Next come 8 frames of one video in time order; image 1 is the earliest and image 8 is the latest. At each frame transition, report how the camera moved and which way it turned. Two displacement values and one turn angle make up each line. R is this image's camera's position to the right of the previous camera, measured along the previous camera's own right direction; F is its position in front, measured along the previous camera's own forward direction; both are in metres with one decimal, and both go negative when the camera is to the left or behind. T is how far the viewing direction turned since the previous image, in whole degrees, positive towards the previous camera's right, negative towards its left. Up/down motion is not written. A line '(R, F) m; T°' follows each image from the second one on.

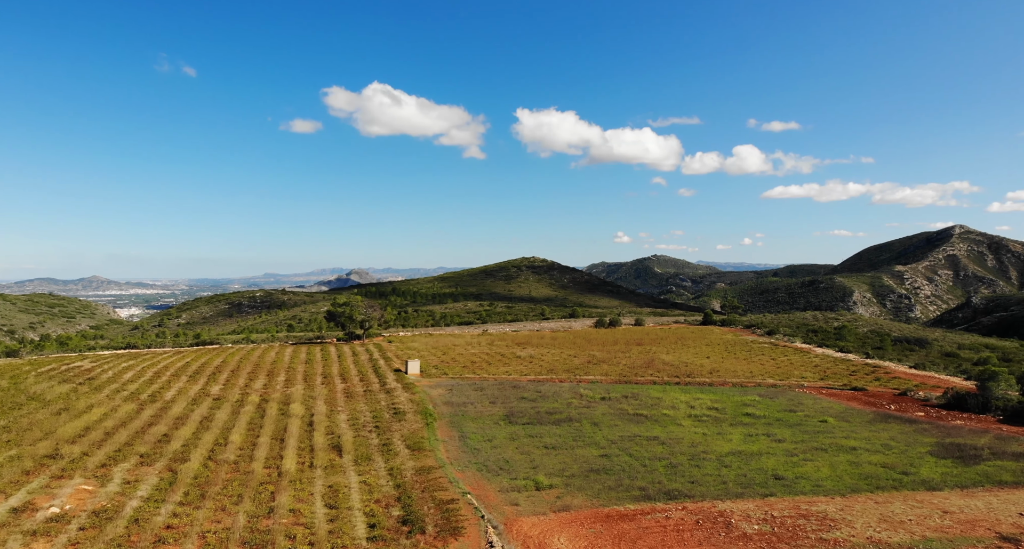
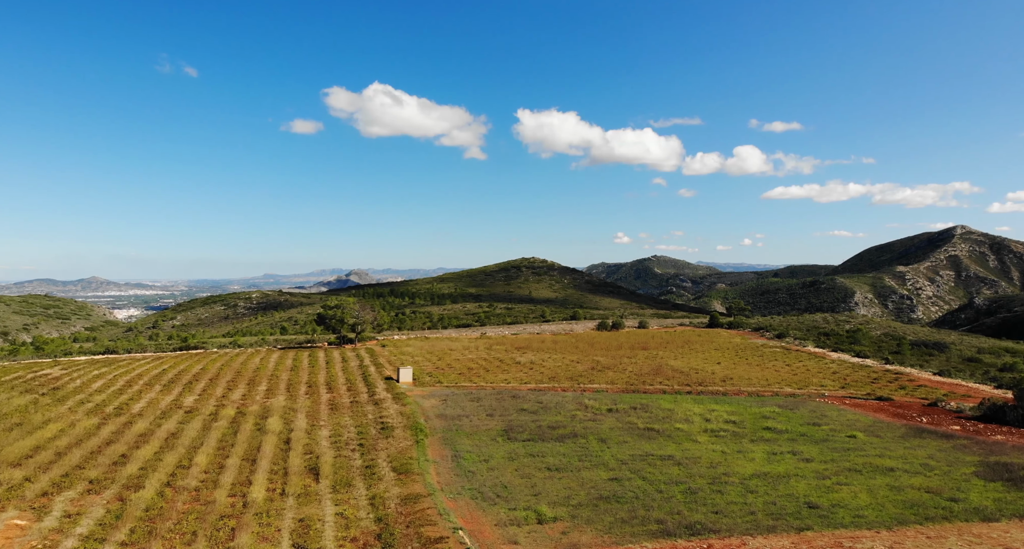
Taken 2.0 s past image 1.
(+0.1, +3.4) m; 0°
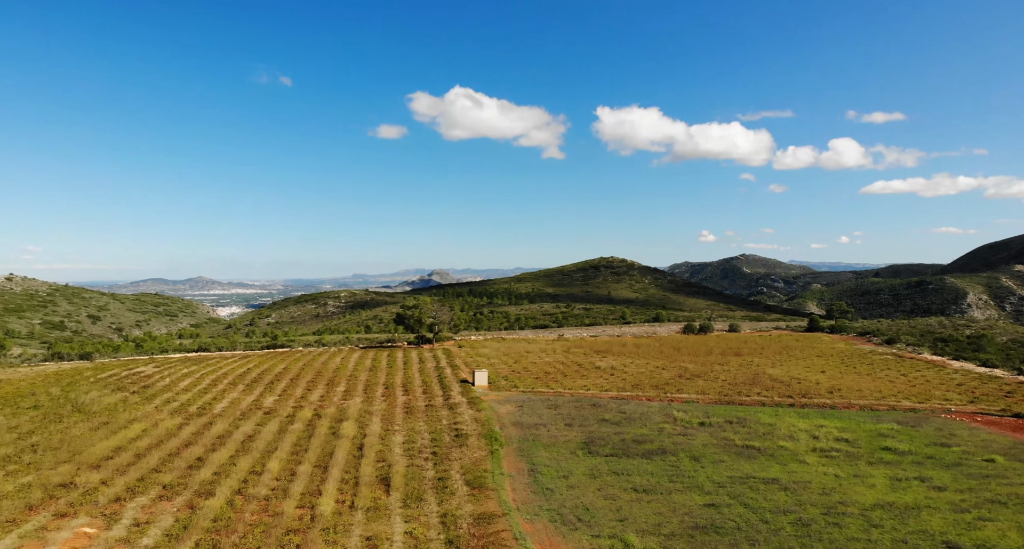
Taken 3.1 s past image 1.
(-0.1, +2.3) m; -7°
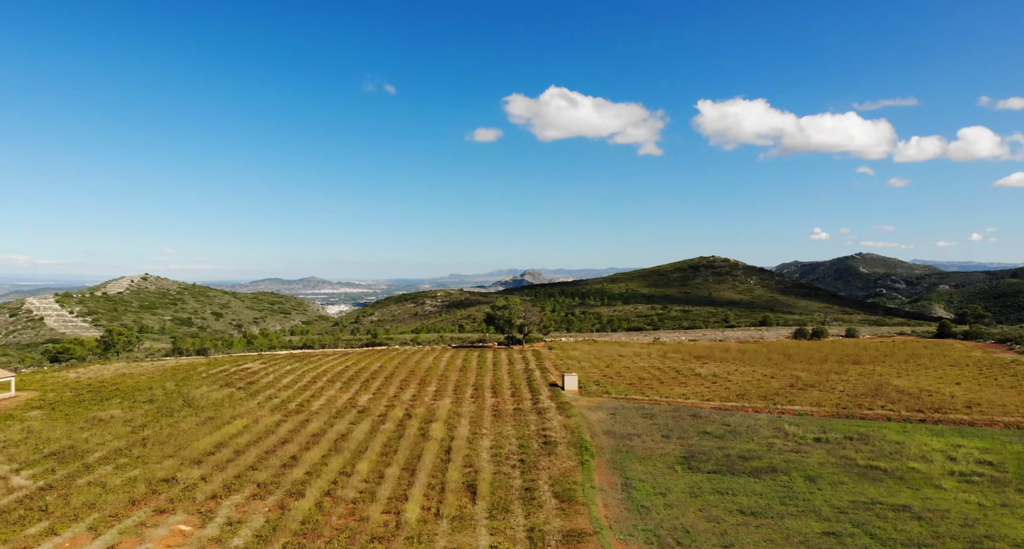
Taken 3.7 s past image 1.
(+0.1, +1.4) m; -9°
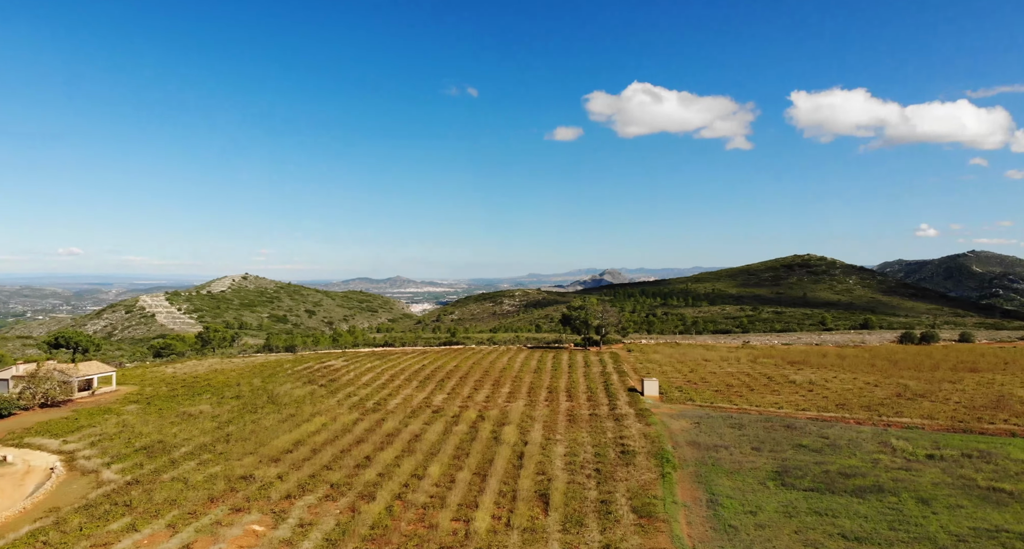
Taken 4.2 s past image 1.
(+0.2, +1.1) m; -7°
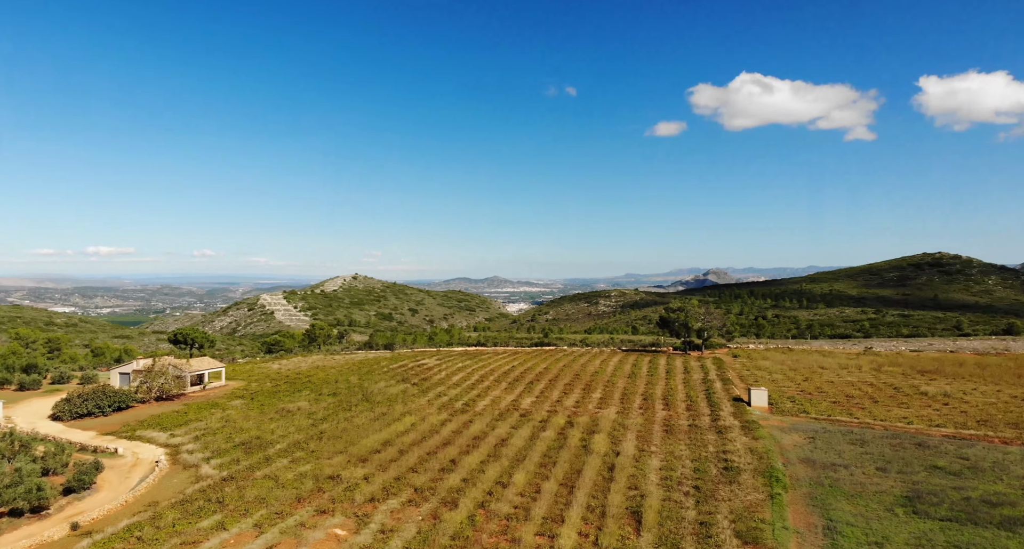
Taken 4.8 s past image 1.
(+0.4, +1.2) m; -9°
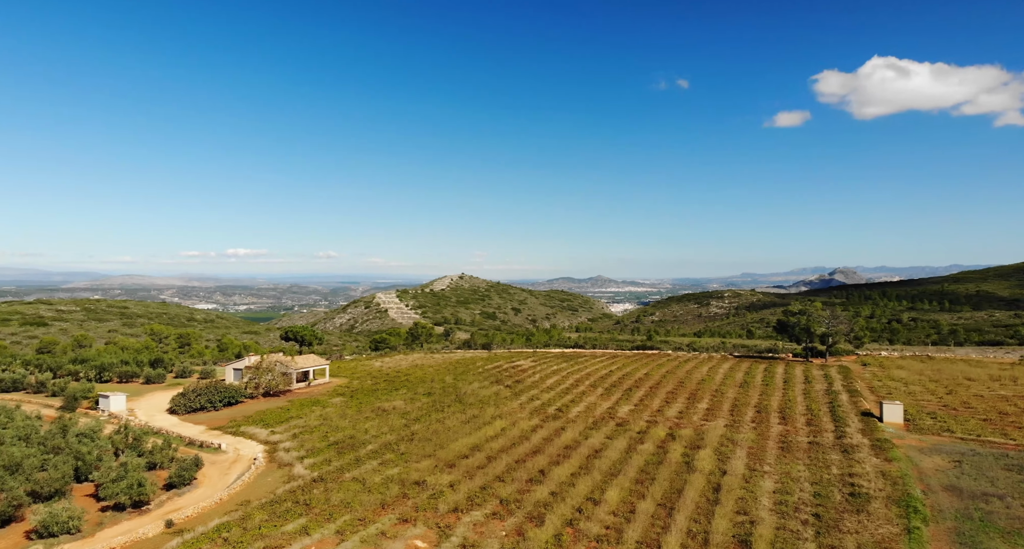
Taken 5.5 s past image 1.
(+0.5, +1.3) m; -10°
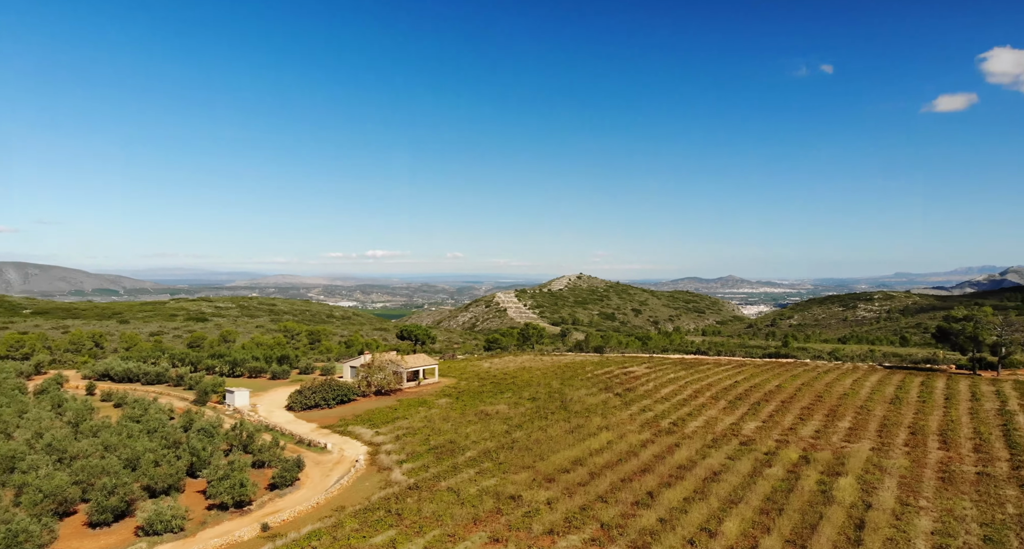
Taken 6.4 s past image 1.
(+0.6, +1.5) m; -11°
